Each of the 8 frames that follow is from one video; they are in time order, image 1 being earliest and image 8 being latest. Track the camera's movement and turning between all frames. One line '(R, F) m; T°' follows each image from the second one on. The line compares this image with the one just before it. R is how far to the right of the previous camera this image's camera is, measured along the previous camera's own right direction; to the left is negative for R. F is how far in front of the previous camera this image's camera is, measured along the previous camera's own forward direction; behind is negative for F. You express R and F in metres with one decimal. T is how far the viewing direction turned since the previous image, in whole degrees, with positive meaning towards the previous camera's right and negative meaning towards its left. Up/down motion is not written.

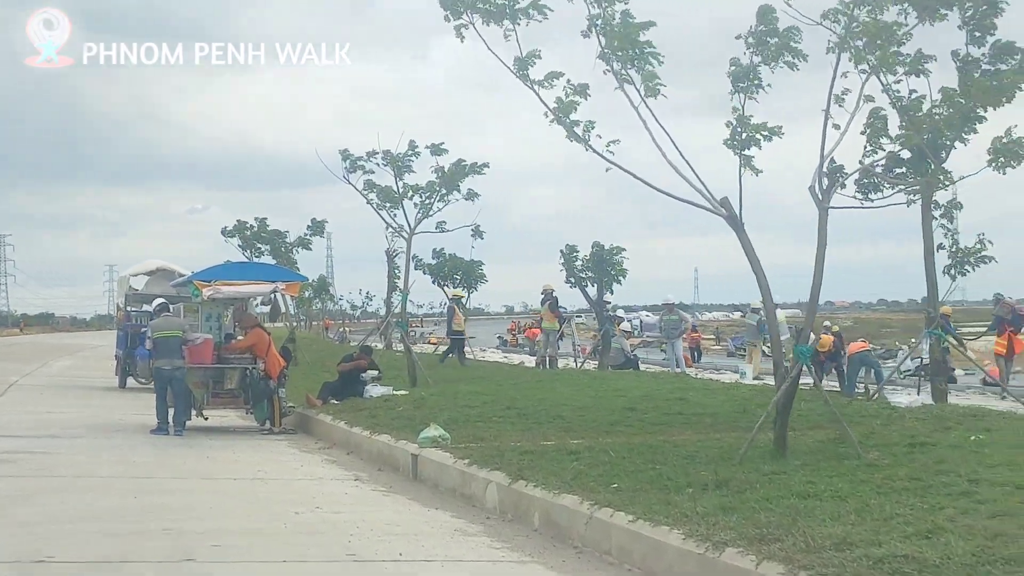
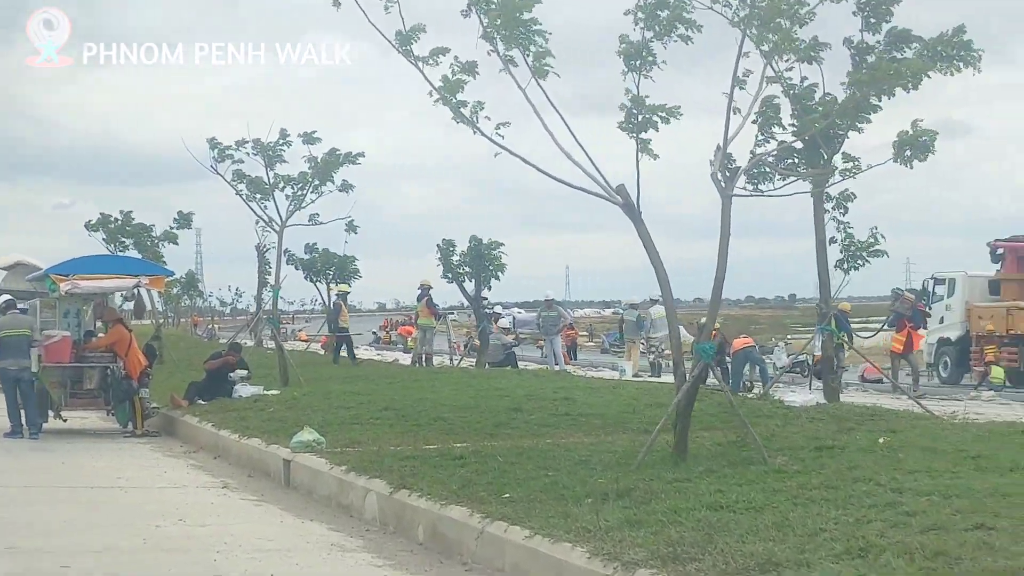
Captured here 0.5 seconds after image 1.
(-0.1, +0.9) m; +7°
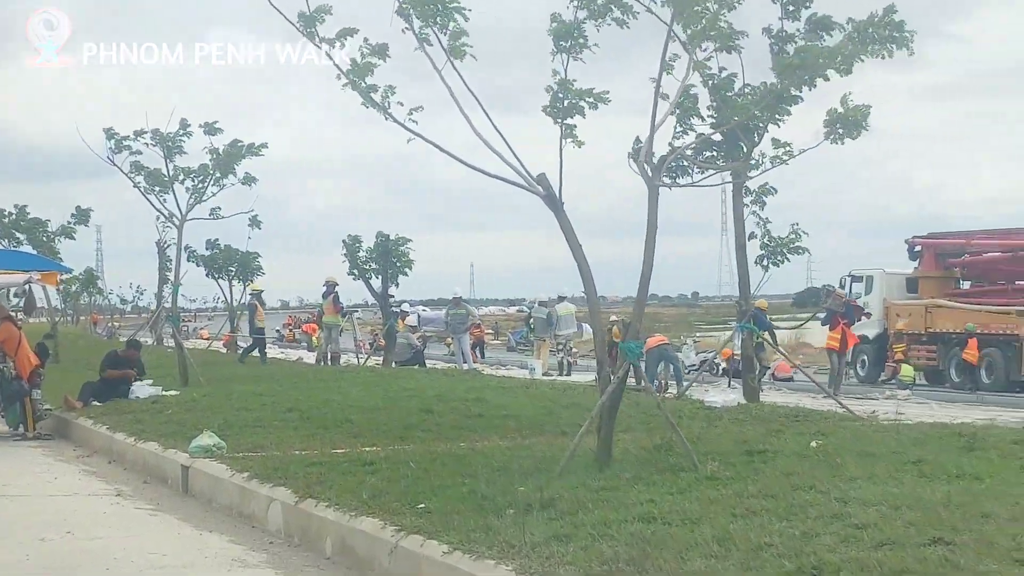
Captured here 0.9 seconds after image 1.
(-0.1, +0.6) m; +5°
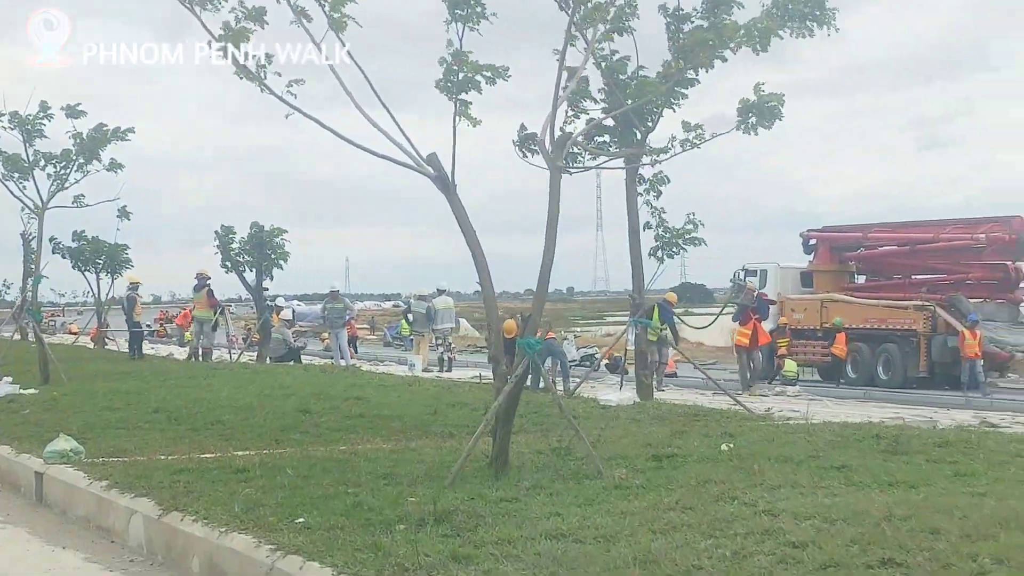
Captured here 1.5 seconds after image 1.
(-0.1, +0.8) m; +6°
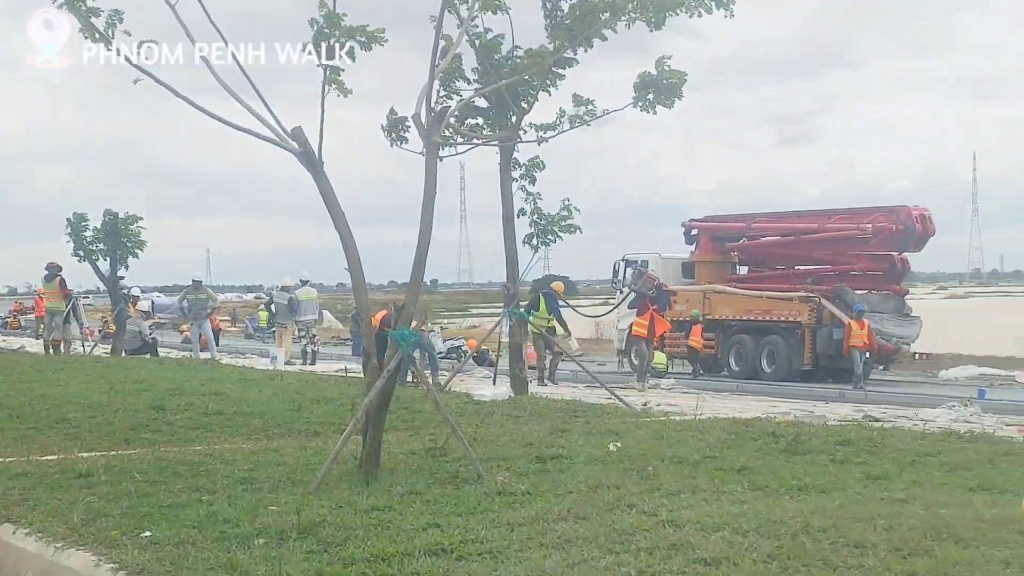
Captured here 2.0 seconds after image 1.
(-0.1, +0.7) m; +7°
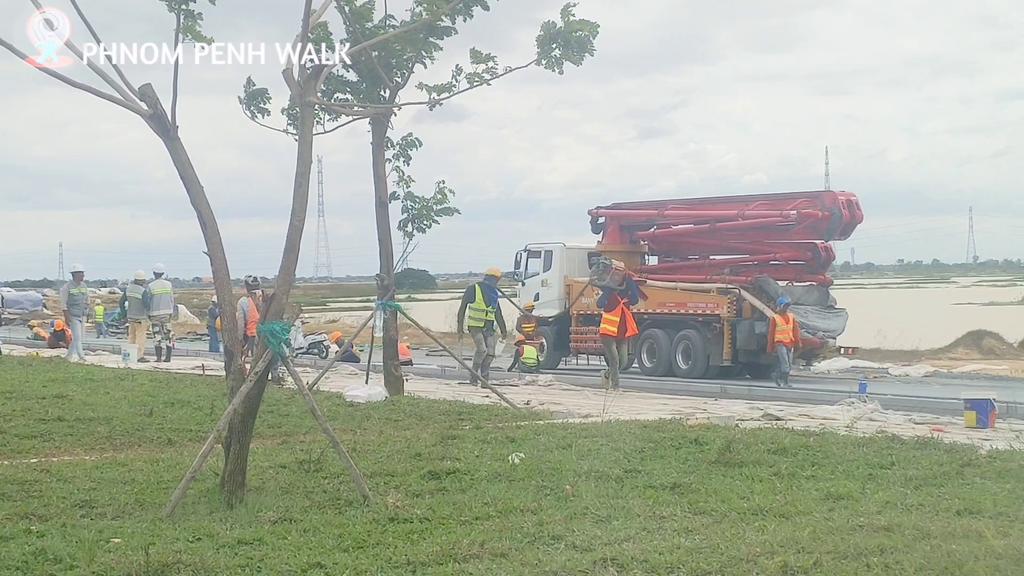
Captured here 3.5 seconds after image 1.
(-0.2, +1.1) m; +7°
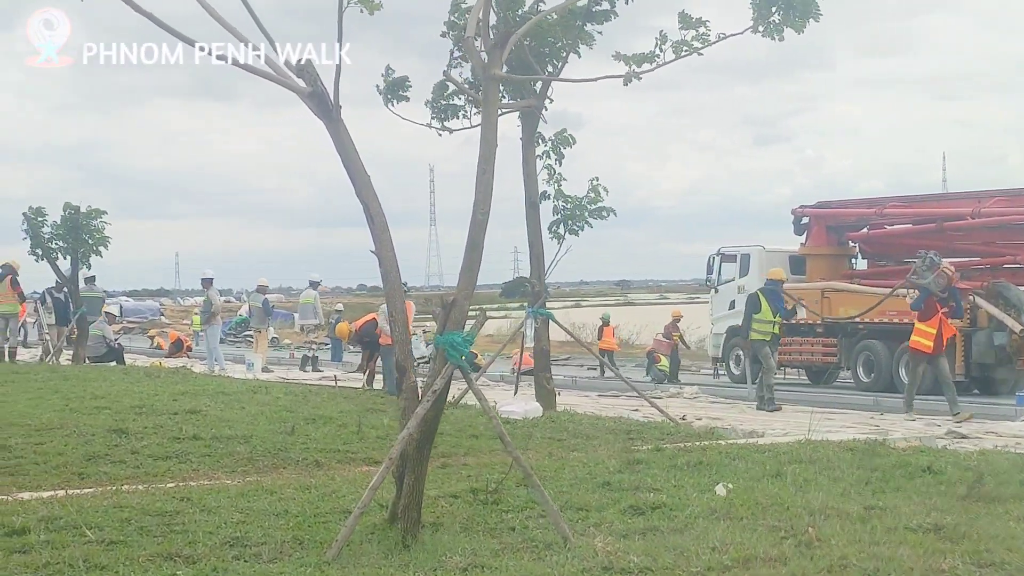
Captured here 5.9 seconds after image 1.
(-0.6, +0.9) m; -6°
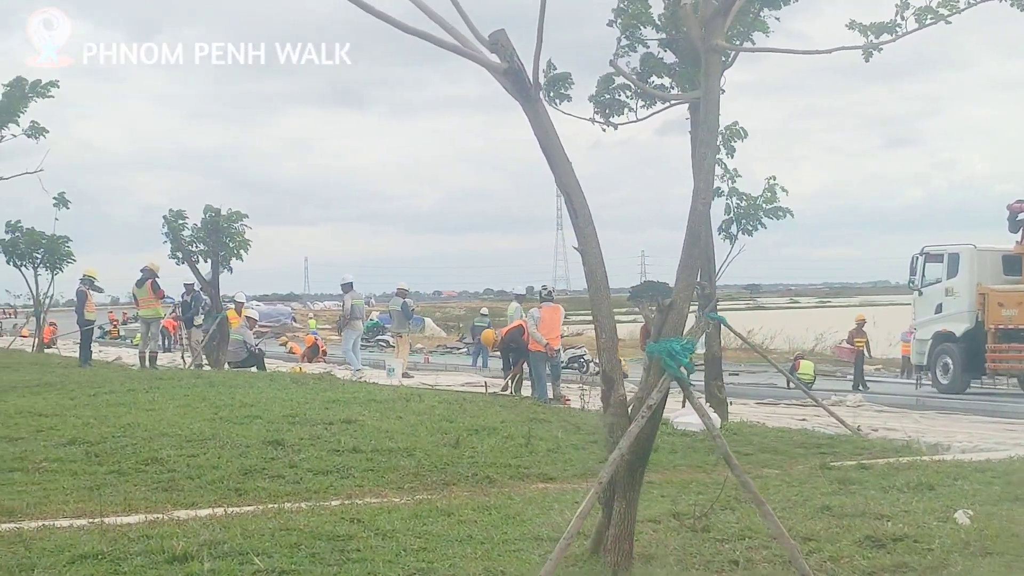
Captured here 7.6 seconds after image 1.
(-0.5, +0.5) m; -7°
